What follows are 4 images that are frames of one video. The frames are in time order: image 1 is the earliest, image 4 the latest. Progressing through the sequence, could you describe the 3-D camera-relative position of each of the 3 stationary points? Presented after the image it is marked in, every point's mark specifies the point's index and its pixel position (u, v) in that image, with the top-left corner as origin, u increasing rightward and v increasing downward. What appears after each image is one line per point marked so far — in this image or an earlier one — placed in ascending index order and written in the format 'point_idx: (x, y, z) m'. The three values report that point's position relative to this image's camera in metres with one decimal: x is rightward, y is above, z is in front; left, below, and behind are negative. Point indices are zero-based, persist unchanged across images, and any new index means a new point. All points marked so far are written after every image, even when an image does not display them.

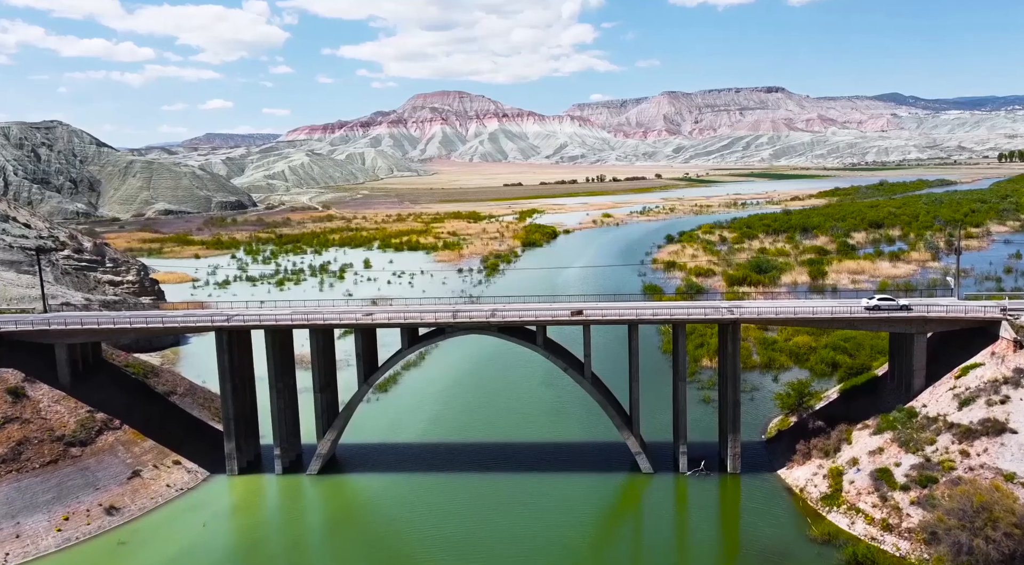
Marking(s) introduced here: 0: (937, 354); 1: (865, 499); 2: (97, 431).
0: (+10.6, -1.8, +17.0) m
1: (+7.5, -4.6, +14.6) m
2: (-10.7, -3.8, +17.7) m
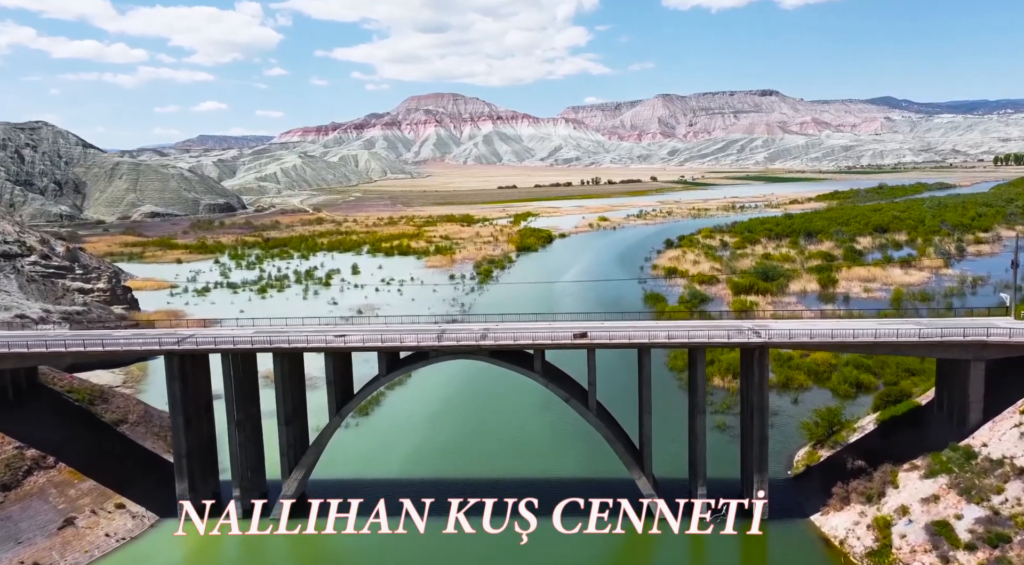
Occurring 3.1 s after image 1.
0: (+10.4, -2.2, +14.8) m
1: (+7.4, -5.0, +12.4) m
2: (-10.8, -4.2, +15.3) m
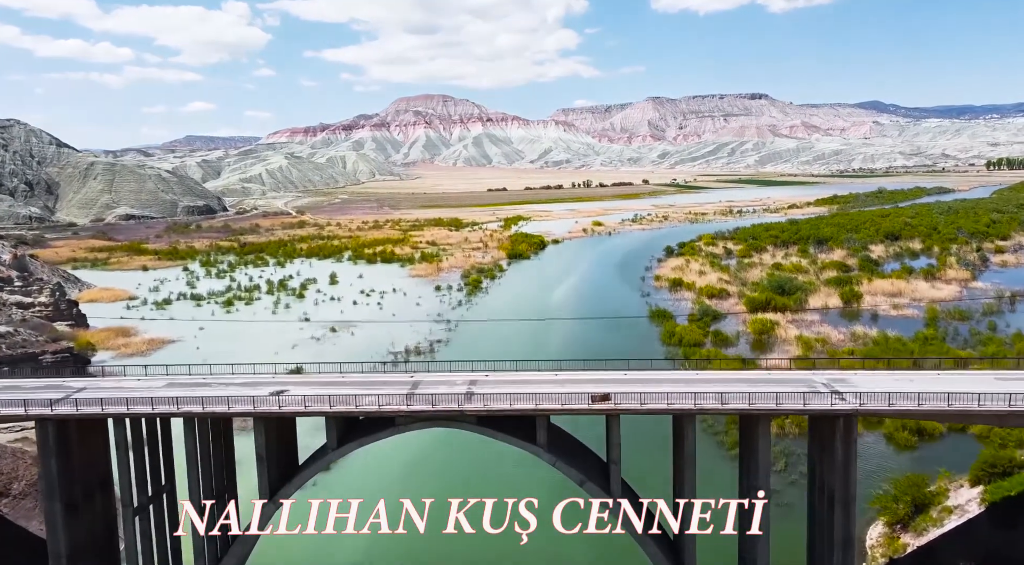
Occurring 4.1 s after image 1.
0: (+10.3, -2.9, +11.0) m
1: (+7.3, -5.7, +8.5) m
2: (-10.9, -4.9, +11.1) m
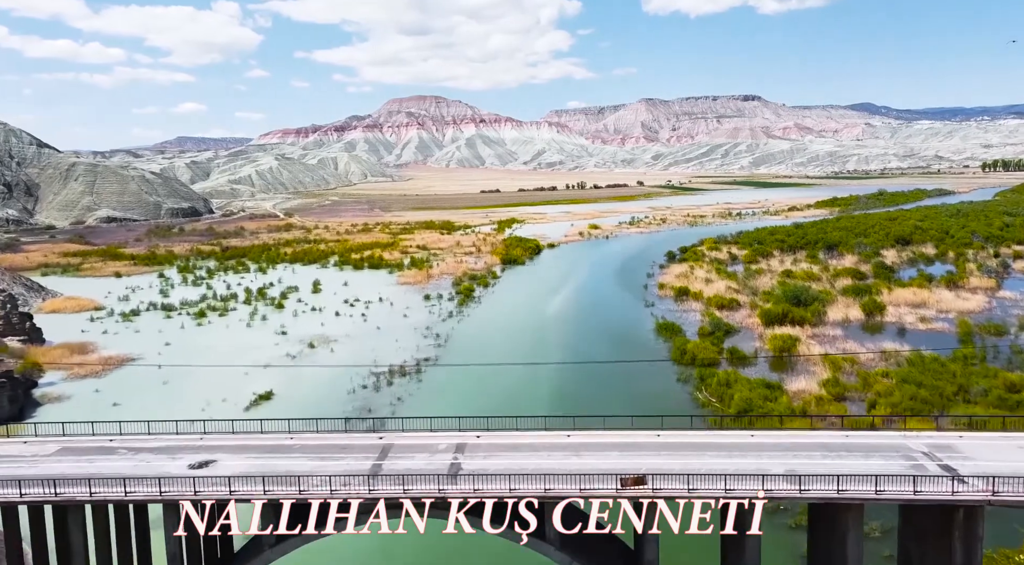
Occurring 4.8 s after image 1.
0: (+10.3, -3.4, +8.2) m
1: (+7.4, -6.1, +5.6) m
2: (-10.9, -5.4, +8.1) m
